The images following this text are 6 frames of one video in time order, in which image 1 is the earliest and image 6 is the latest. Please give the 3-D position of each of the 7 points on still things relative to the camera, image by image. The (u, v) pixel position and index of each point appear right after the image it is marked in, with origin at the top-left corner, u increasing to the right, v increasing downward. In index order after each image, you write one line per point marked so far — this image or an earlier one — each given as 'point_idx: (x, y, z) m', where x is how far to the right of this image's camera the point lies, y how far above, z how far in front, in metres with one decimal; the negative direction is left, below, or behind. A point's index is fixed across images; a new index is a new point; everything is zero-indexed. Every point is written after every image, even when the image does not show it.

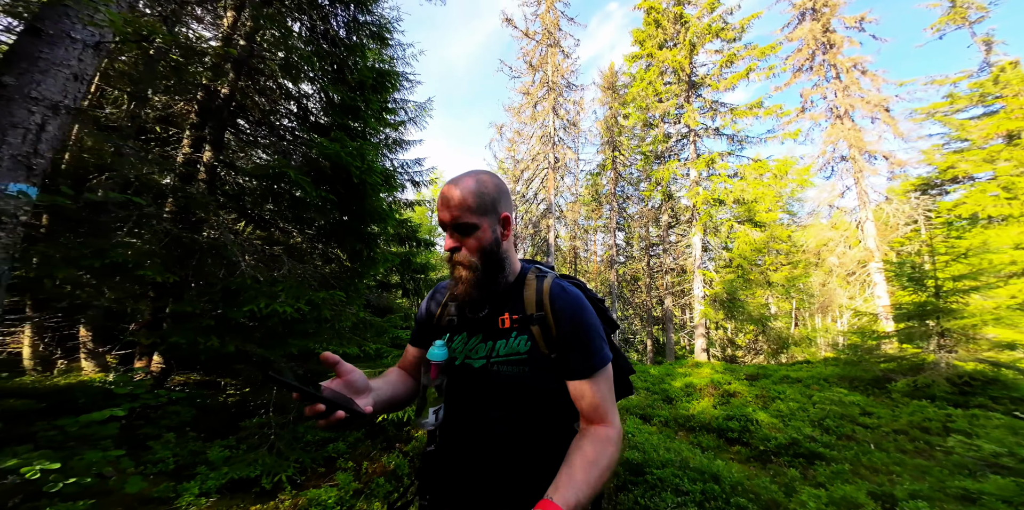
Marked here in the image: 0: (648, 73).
0: (+4.3, +5.7, +13.8) m
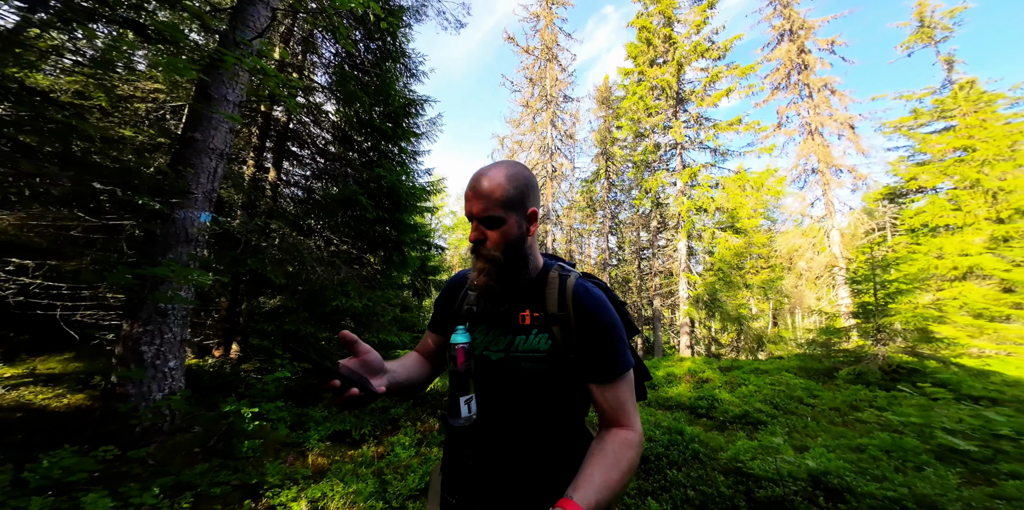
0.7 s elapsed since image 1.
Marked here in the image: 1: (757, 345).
0: (+4.3, +5.6, +14.8) m
1: (+7.9, -3.0, +14.1) m
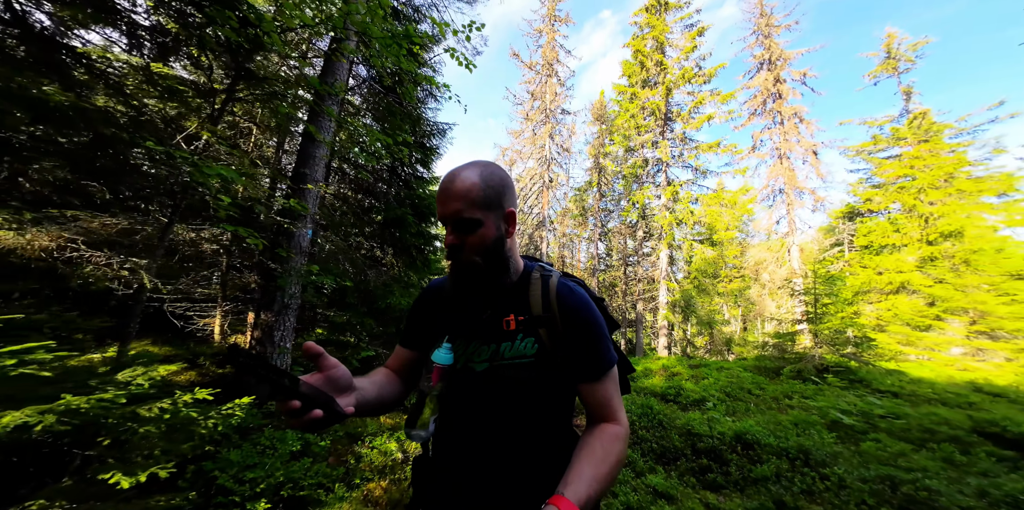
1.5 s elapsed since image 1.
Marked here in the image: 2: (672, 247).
0: (+4.3, +5.5, +16.1) m
1: (+7.7, -3.3, +15.7) m
2: (+5.4, +0.3, +14.7) m
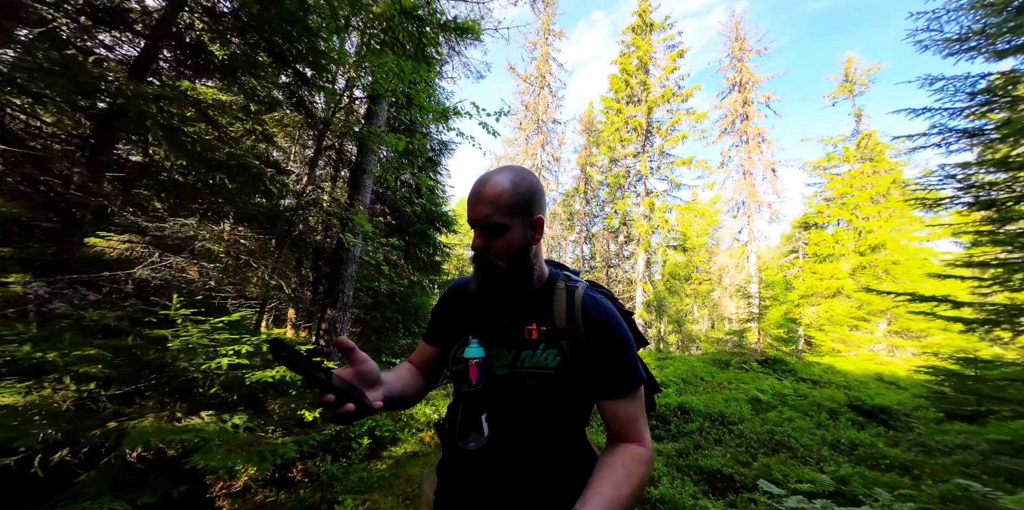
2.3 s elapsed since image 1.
0: (+4.0, +5.4, +17.6) m
1: (+7.2, -3.4, +17.5) m
2: (+5.1, +0.2, +16.3) m
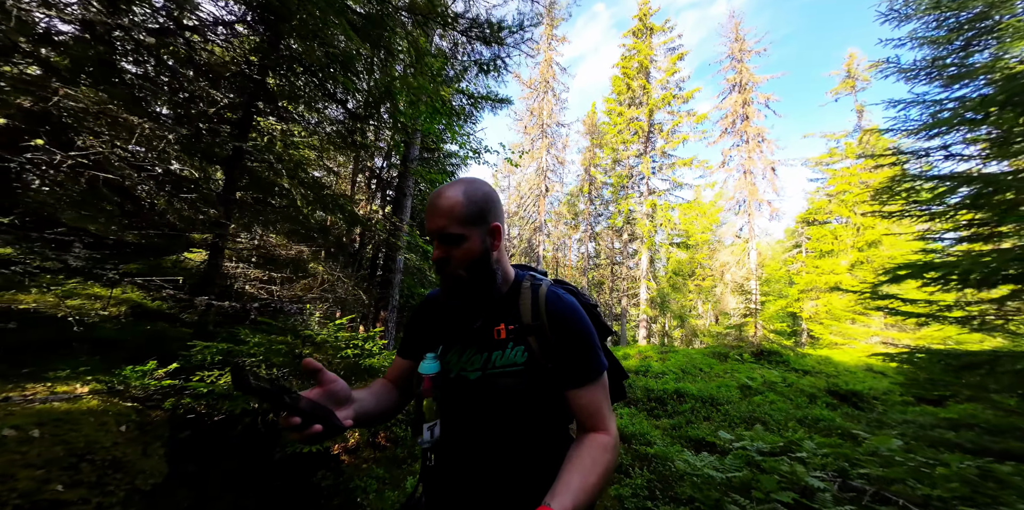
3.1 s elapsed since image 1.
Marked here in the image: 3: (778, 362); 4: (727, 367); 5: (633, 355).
0: (+4.5, +5.5, +18.4) m
1: (+7.7, -3.4, +18.4) m
2: (+5.6, +0.2, +17.2) m
3: (+7.4, -3.0, +12.1) m
4: (+5.5, -2.8, +11.0) m
5: (+3.9, -3.2, +14.0) m
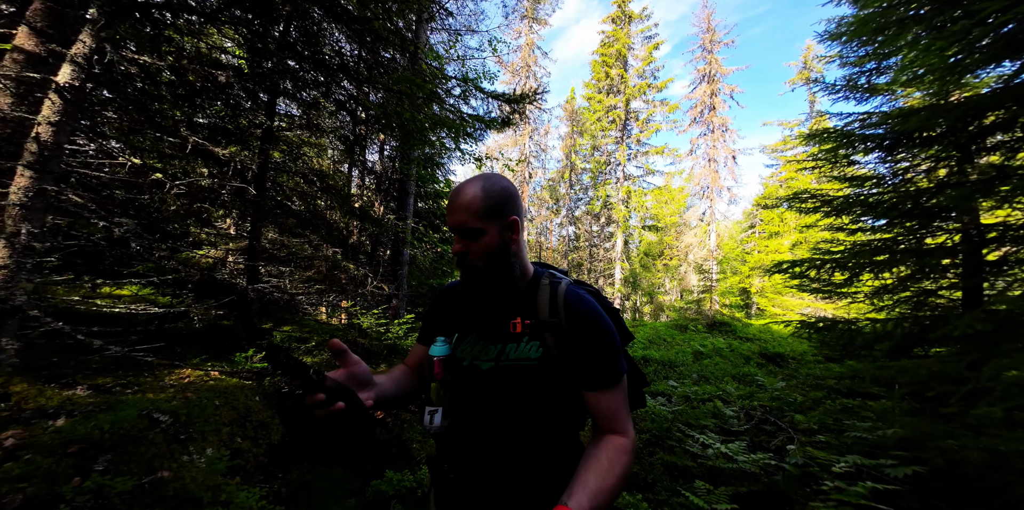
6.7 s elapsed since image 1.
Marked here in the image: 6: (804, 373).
0: (+3.5, +6.3, +19.5) m
1: (+6.9, -2.4, +20.1) m
2: (+4.8, +1.0, +18.6) m
3: (+6.9, -2.4, +13.8) m
4: (+5.1, -2.3, +12.6) m
5: (+3.4, -2.5, +15.4) m
6: (+5.3, -2.1, +7.9) m
